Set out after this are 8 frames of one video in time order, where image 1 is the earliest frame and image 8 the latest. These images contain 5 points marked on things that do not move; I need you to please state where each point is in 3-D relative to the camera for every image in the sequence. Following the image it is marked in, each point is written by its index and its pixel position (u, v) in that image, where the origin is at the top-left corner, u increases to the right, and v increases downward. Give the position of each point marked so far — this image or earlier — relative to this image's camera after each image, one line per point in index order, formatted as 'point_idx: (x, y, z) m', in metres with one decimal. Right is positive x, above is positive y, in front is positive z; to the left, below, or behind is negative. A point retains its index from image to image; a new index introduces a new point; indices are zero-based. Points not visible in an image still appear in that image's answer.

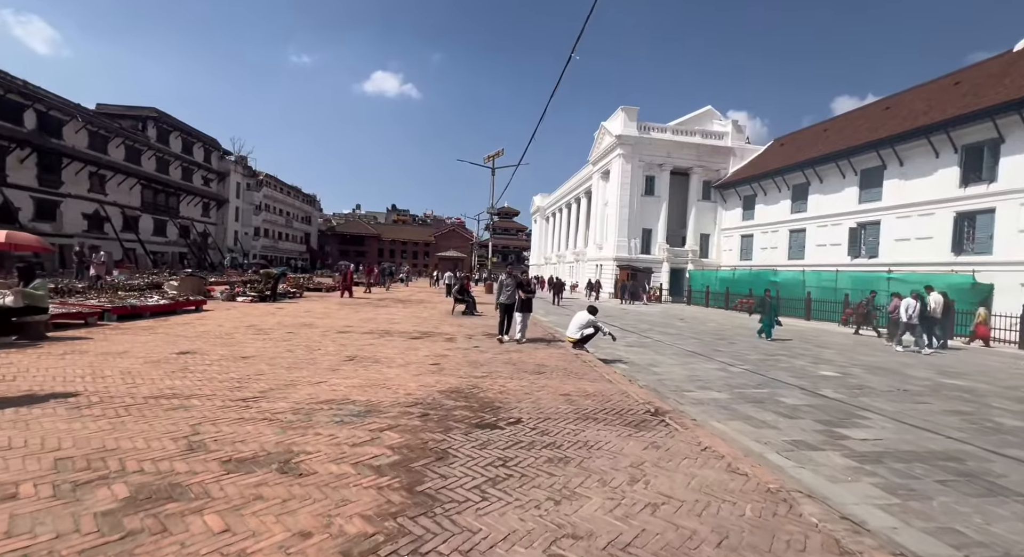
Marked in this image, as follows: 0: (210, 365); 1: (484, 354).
0: (-4.6, -1.2, +7.6) m
1: (-0.5, -1.4, +9.0) m
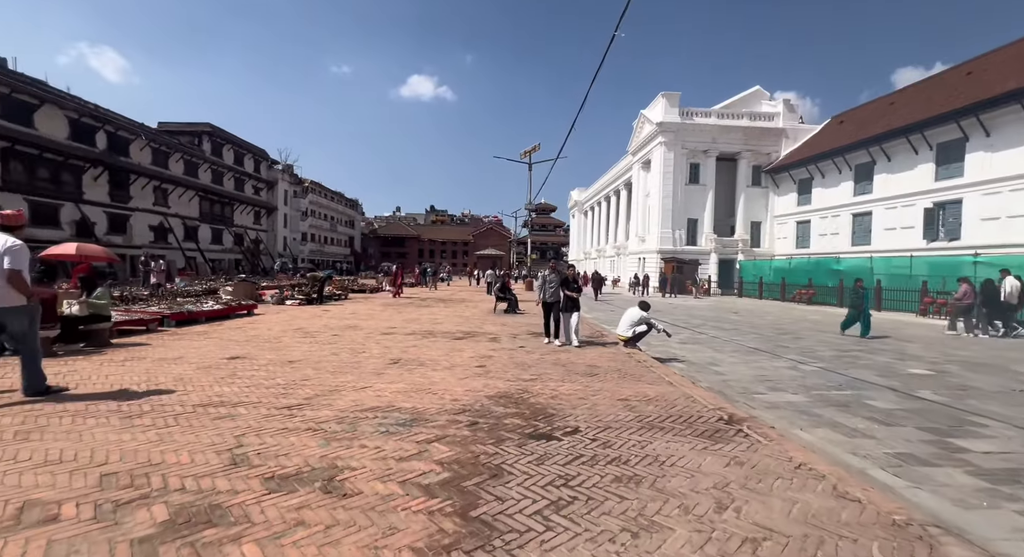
0: (-3.8, -1.3, +7.5) m
1: (+0.3, -1.4, +8.6) m
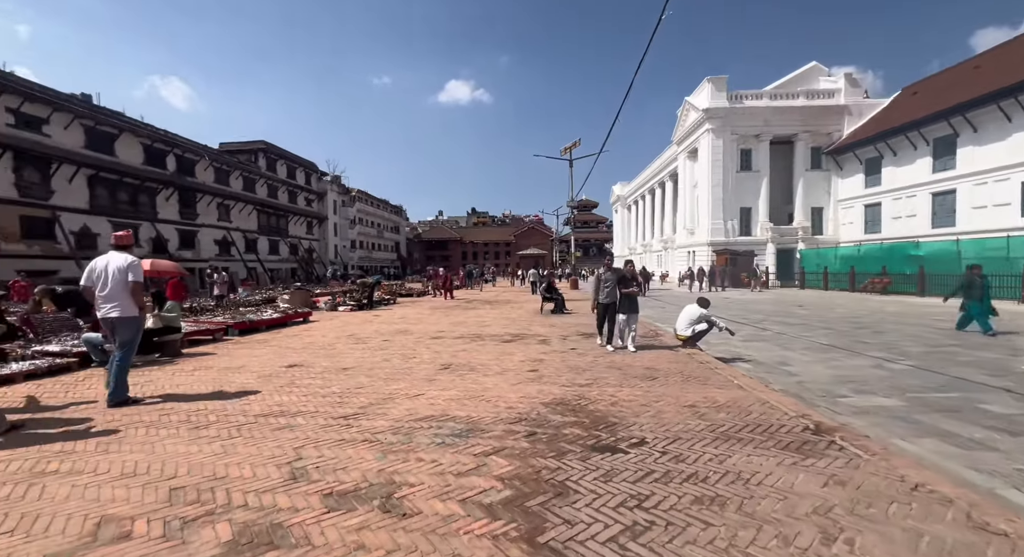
0: (-3.0, -1.5, +7.6) m
1: (+1.2, -1.4, +8.3) m
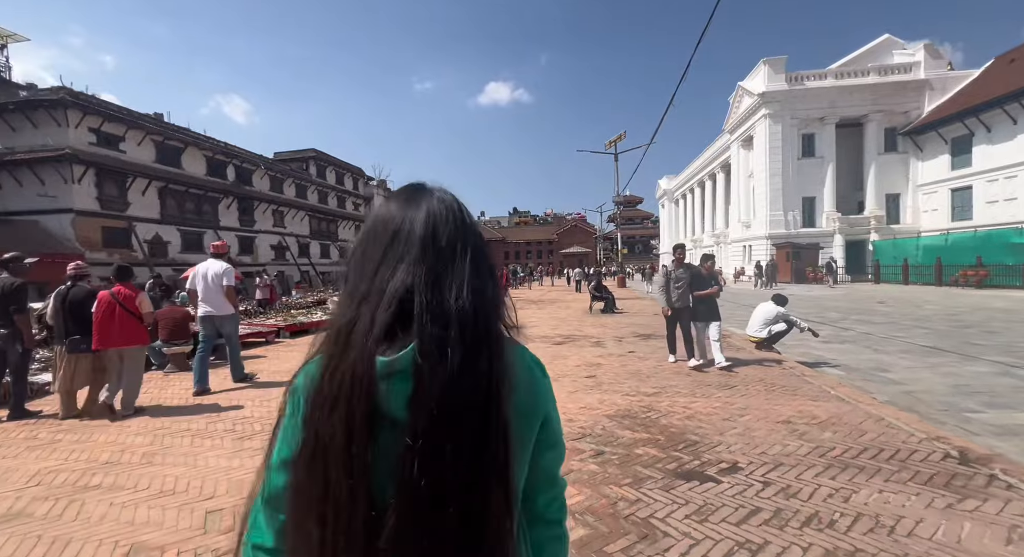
0: (-2.2, -1.5, +7.3) m
1: (+2.1, -1.3, +7.6) m
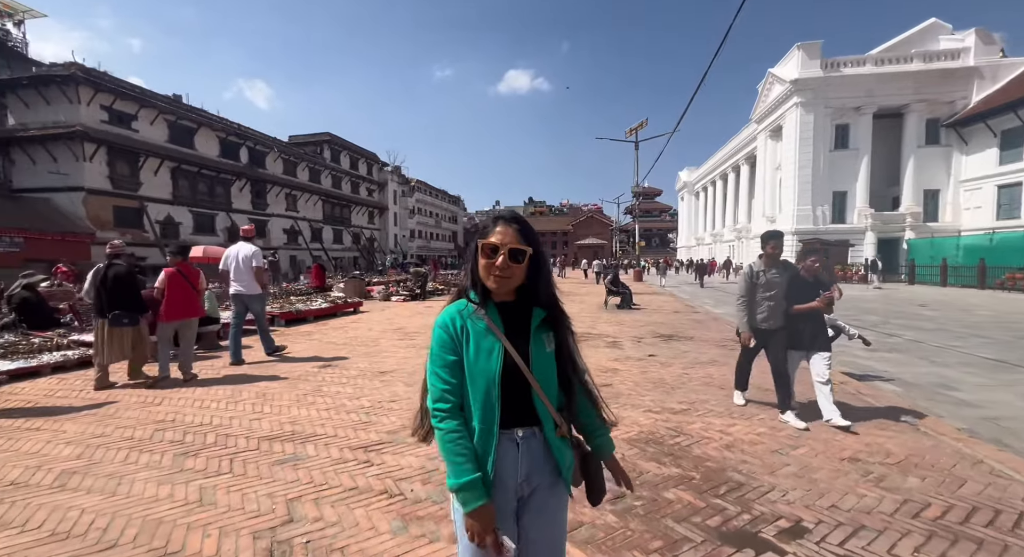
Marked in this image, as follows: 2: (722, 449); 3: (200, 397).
0: (-2.2, -1.3, +6.5) m
1: (+2.1, -1.3, +6.8) m
2: (+1.6, -1.3, +3.8) m
3: (-3.7, -1.4, +5.9) m
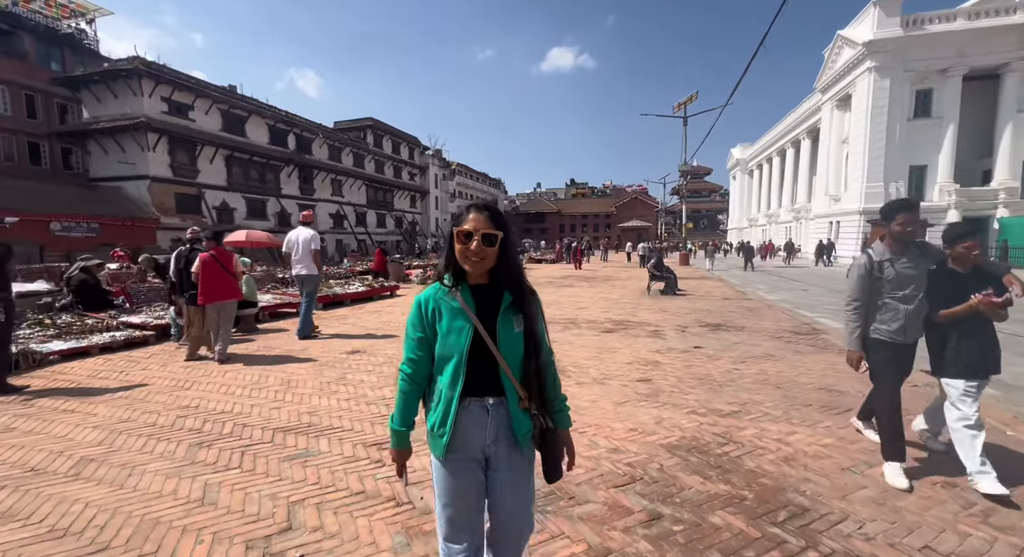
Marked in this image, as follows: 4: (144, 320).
0: (-1.7, -1.1, +6.3) m
1: (+2.6, -1.1, +6.2) m
2: (+1.8, -1.2, +3.3) m
3: (-3.4, -1.2, +5.9) m
4: (-6.1, -0.7, +8.1) m
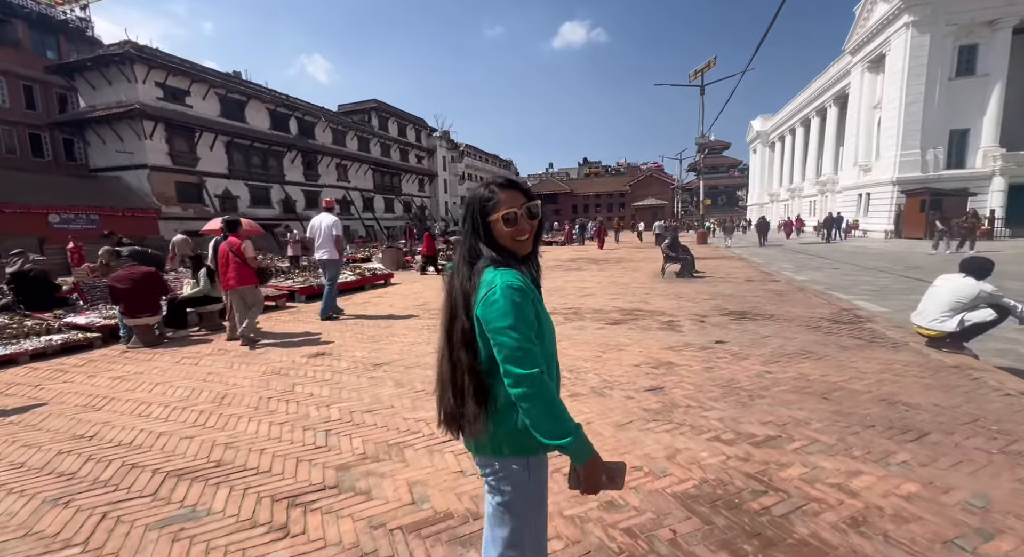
0: (-1.9, -1.0, +5.3) m
1: (+2.4, -0.9, +5.1) m
2: (+1.5, -1.2, +2.2) m
3: (-3.5, -1.2, +4.9) m
4: (-6.3, -0.6, +7.3) m
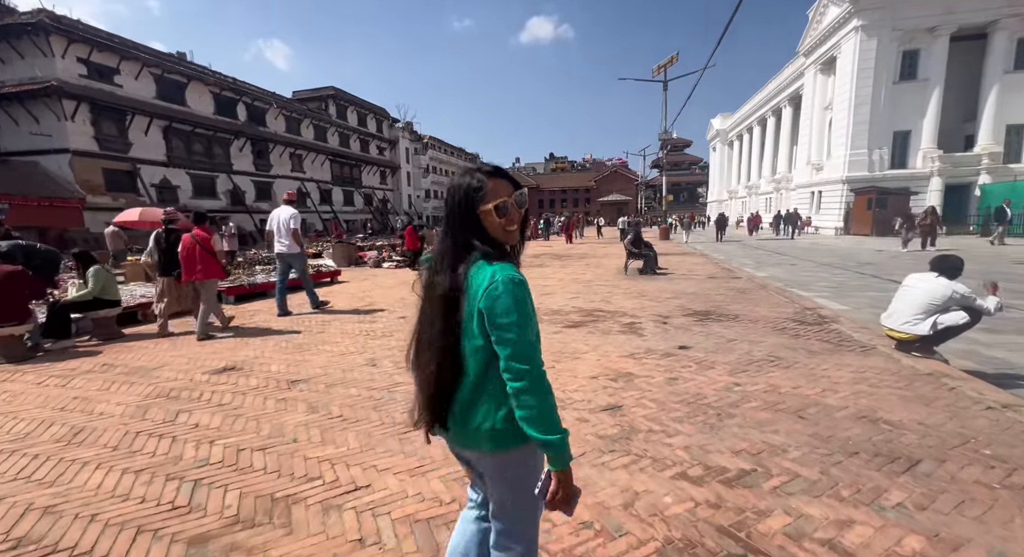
0: (-2.5, -1.0, +4.5) m
1: (+1.8, -0.9, +4.5) m
2: (+1.2, -1.2, +1.6) m
3: (-4.1, -1.2, +4.0) m
4: (-7.0, -0.6, +6.1) m
